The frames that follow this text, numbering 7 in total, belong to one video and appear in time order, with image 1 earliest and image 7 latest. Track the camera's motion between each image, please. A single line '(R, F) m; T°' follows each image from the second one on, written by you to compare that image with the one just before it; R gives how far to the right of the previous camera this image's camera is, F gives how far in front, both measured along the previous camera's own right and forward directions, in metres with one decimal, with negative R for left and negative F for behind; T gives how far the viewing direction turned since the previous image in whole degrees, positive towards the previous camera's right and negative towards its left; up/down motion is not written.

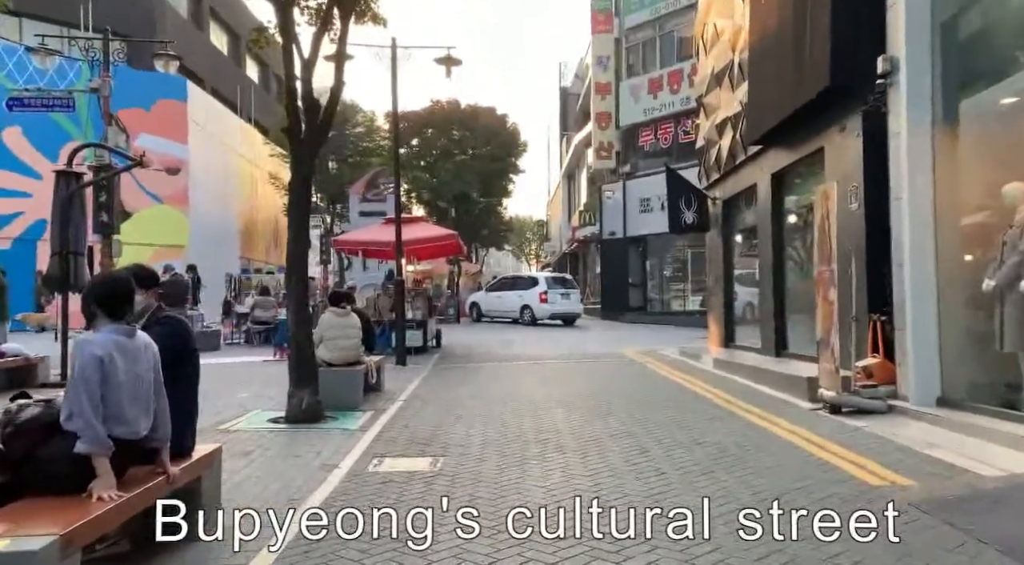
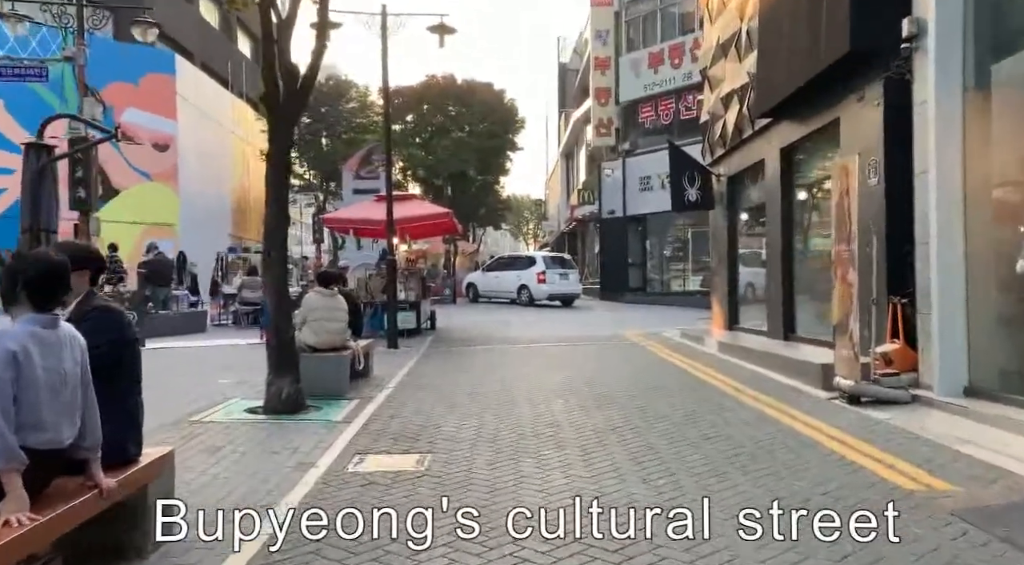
(0.0, +0.6) m; 0°
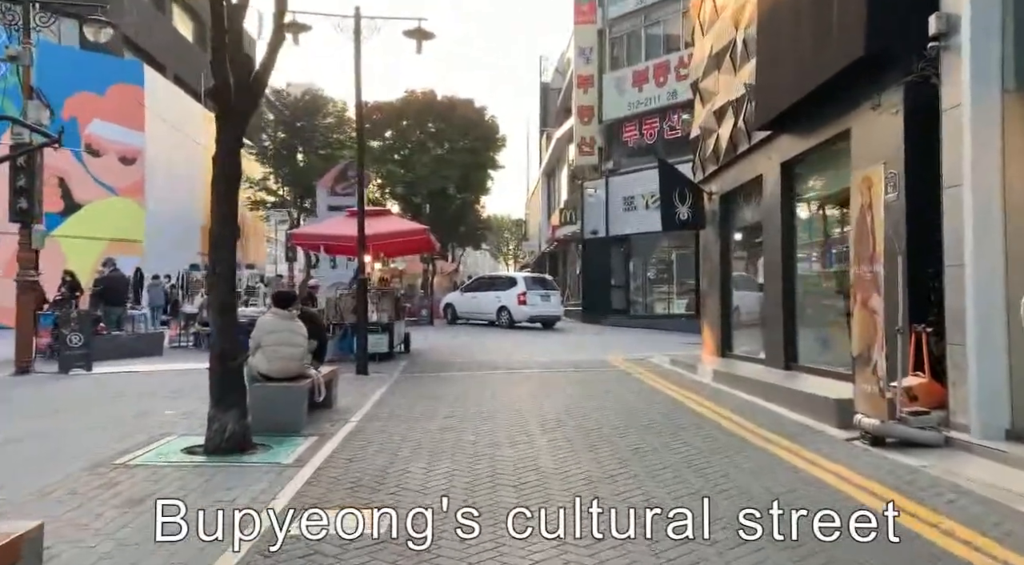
(0.0, +0.9) m; +2°
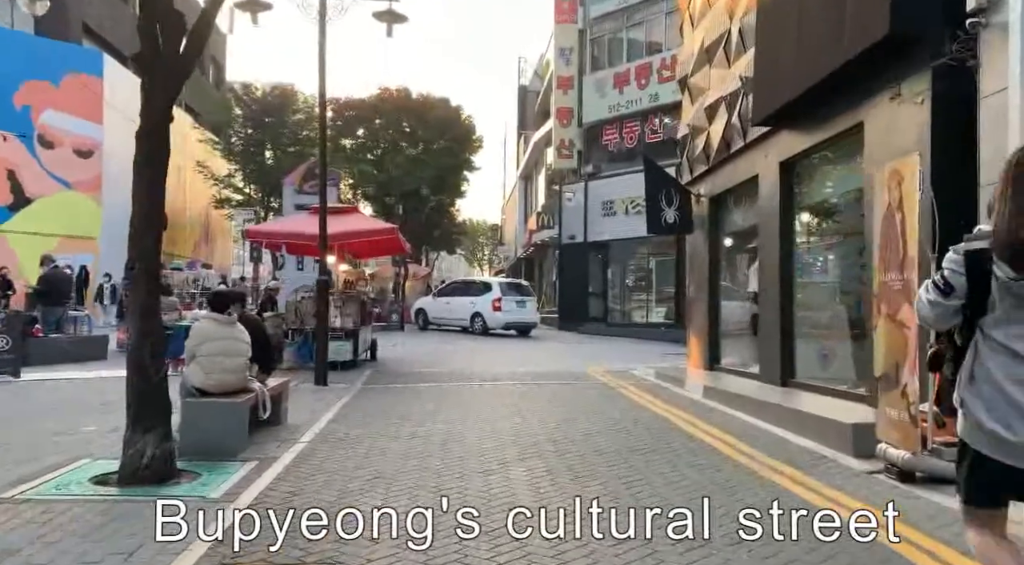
(0.0, +0.9) m; +2°
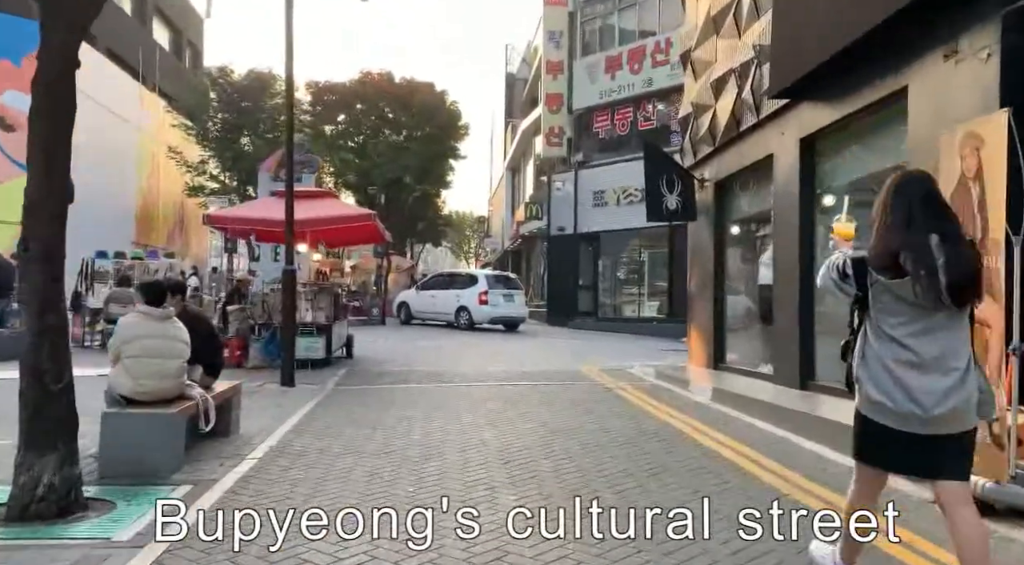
(0.0, +1.1) m; +1°
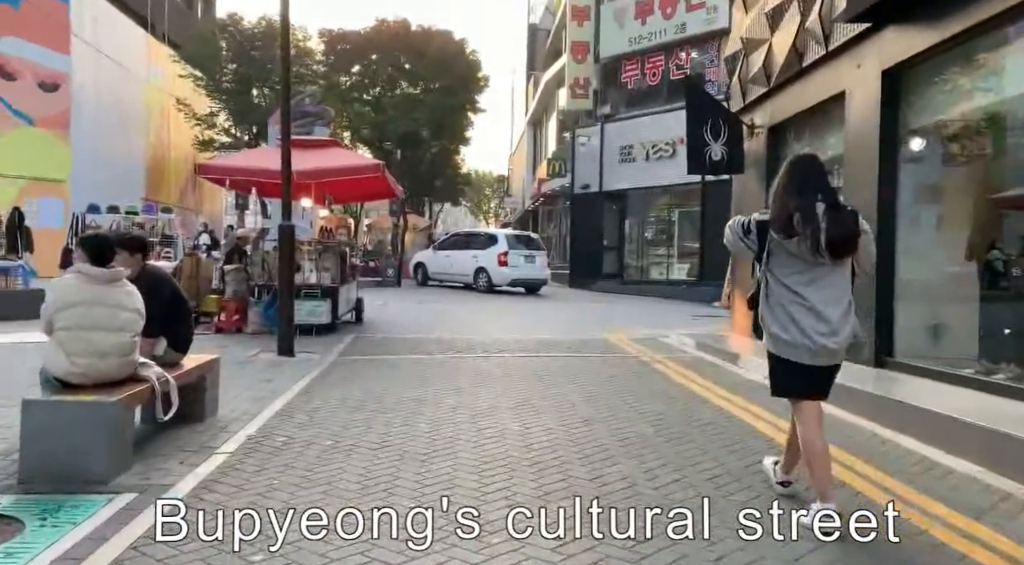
(-0.1, +1.2) m; -2°
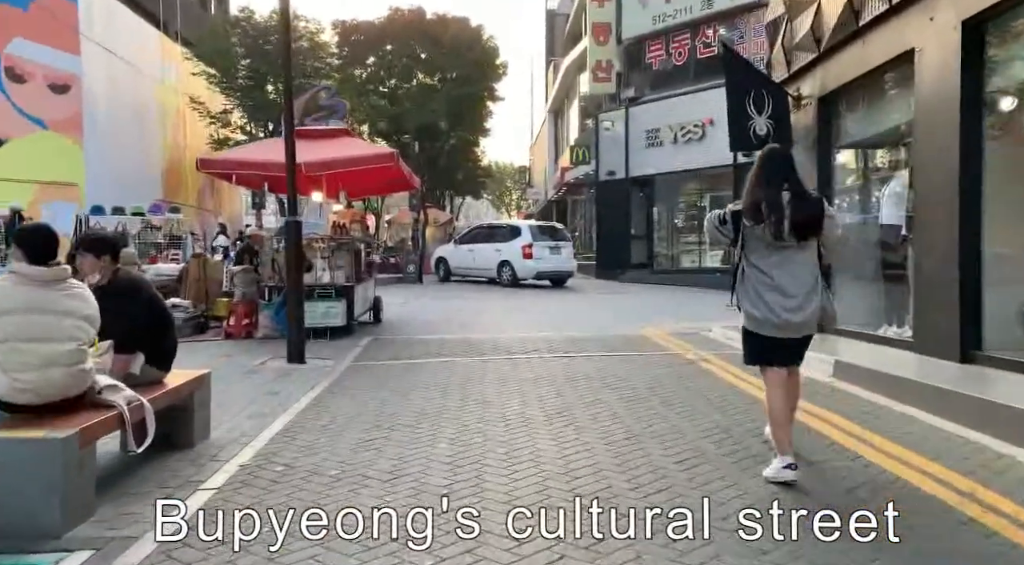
(-0.1, +0.9) m; -2°
